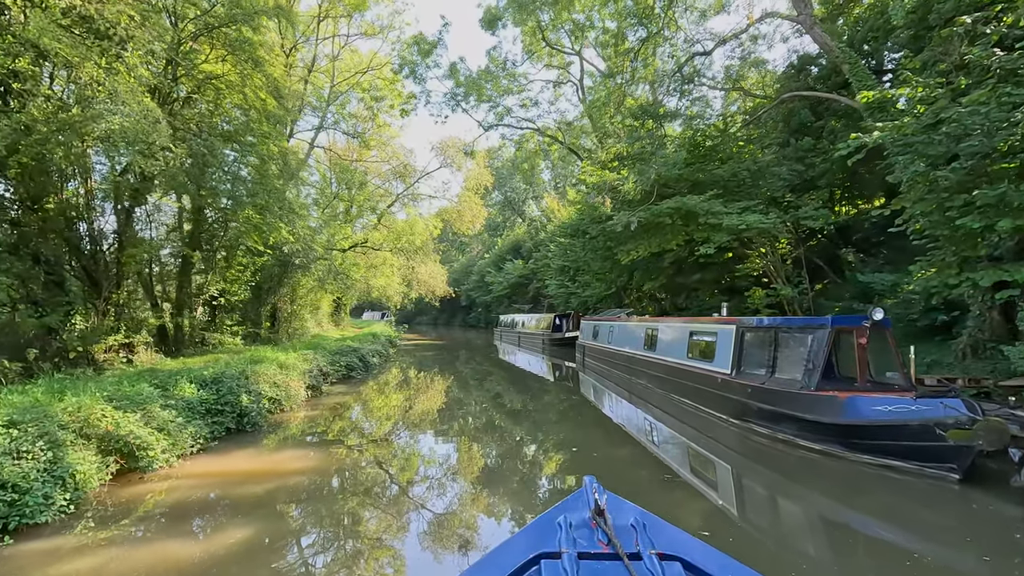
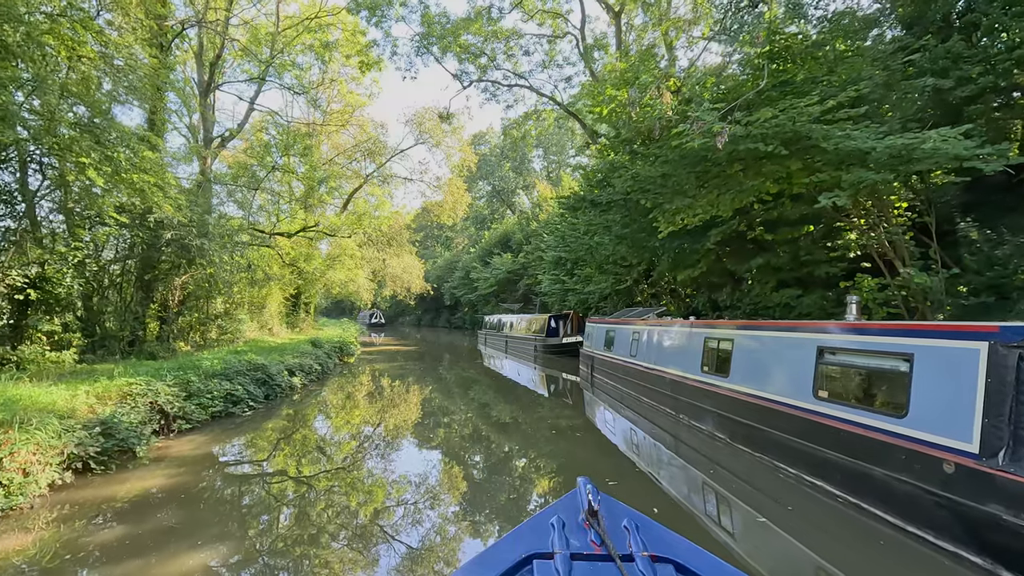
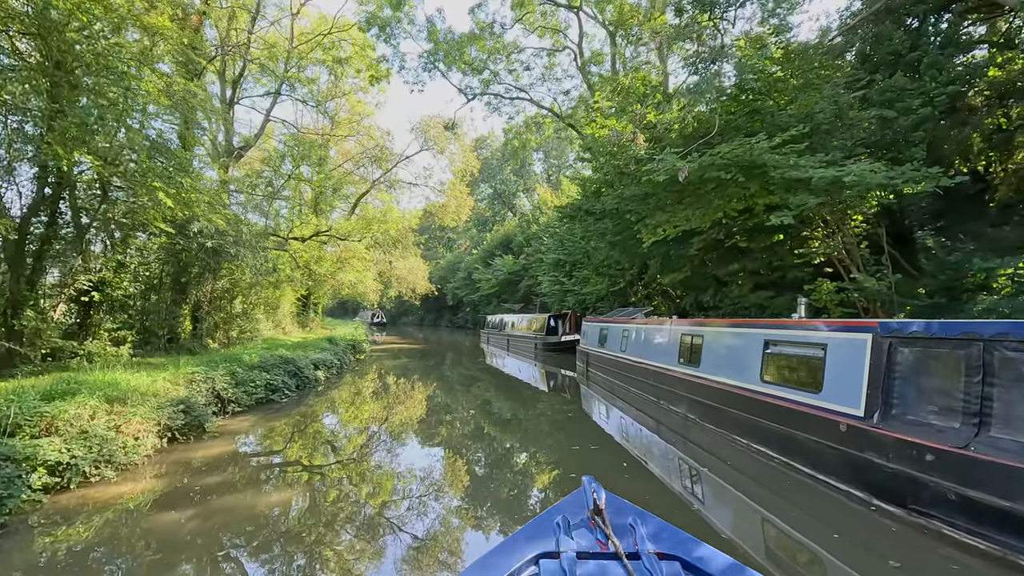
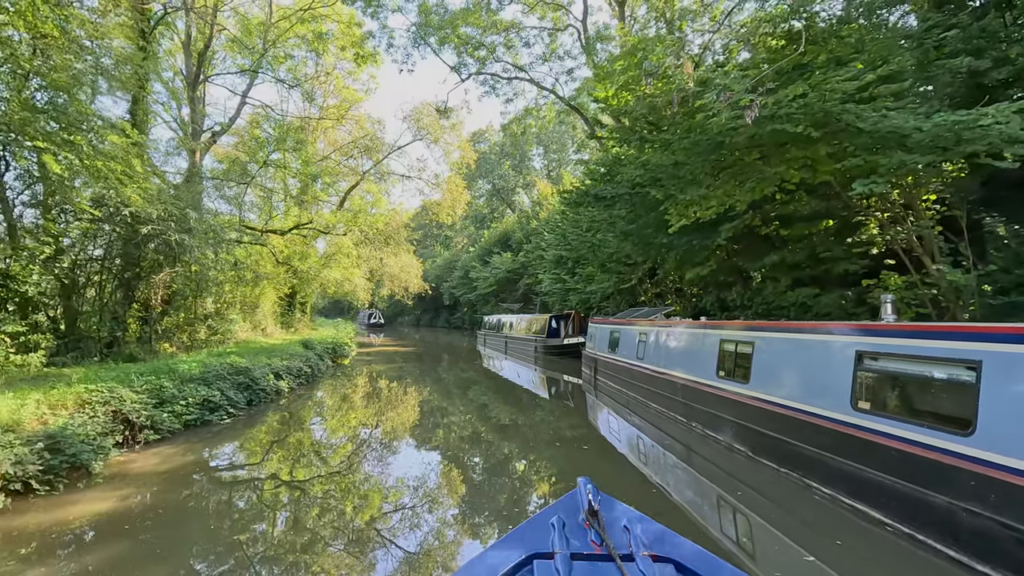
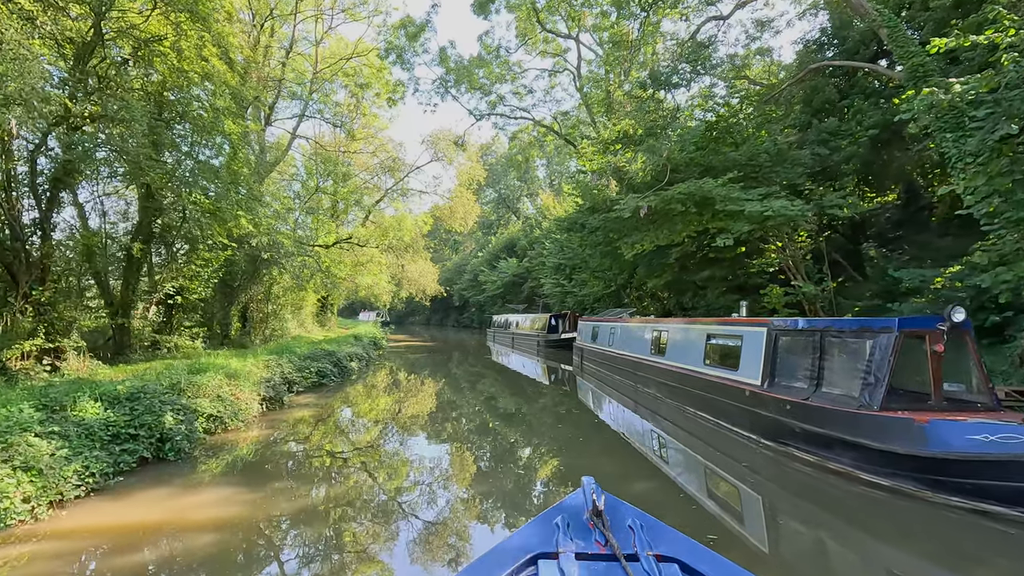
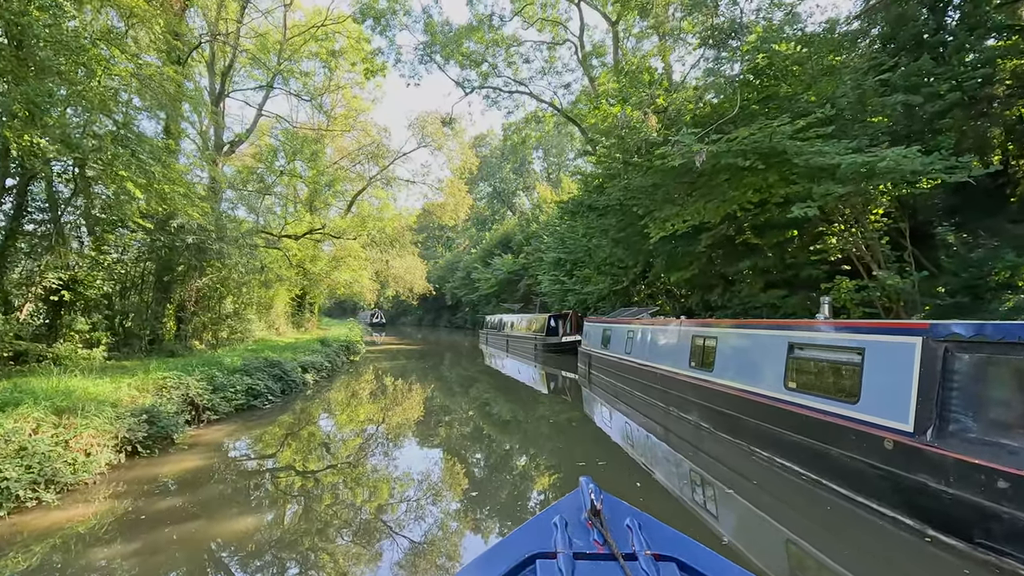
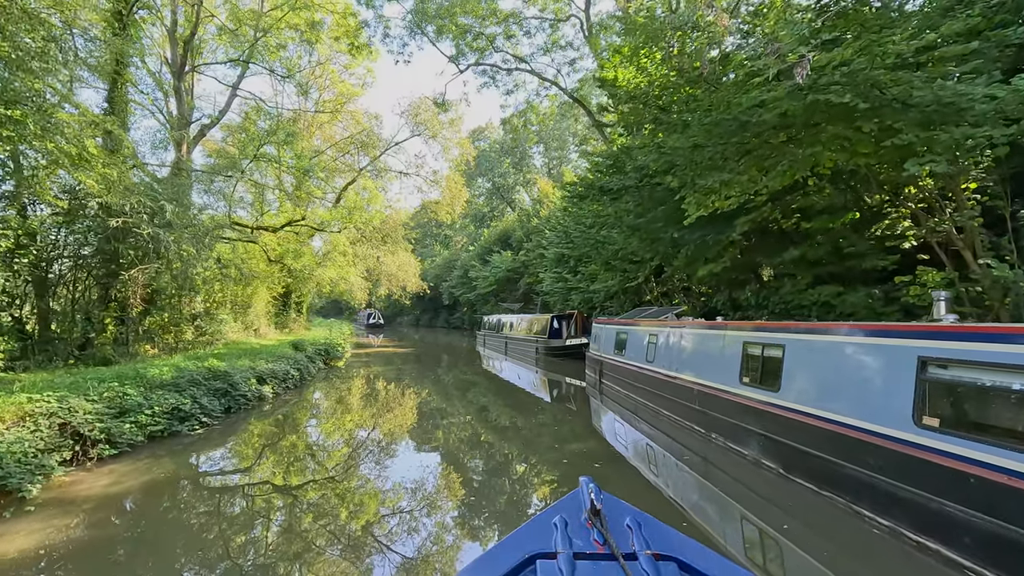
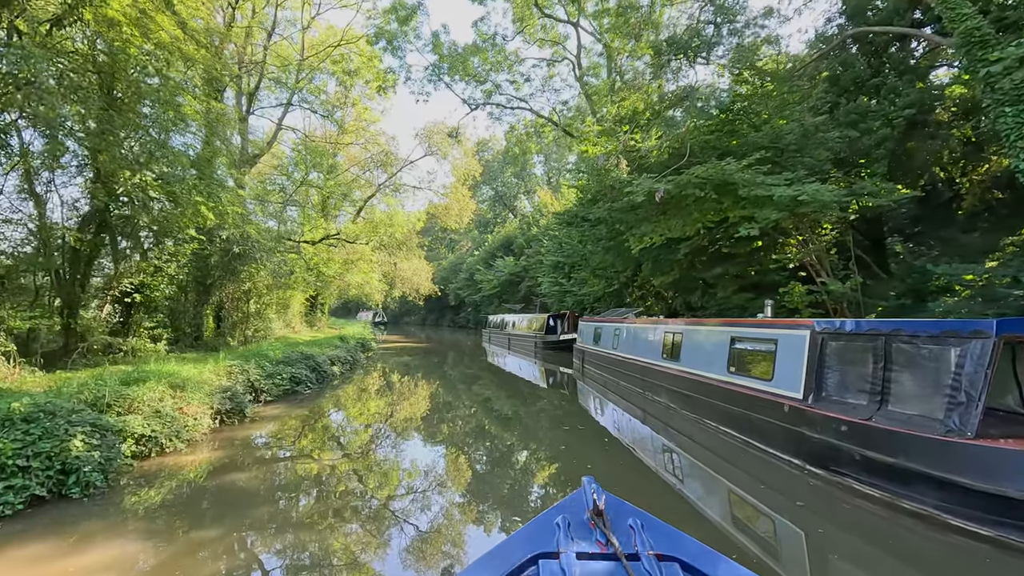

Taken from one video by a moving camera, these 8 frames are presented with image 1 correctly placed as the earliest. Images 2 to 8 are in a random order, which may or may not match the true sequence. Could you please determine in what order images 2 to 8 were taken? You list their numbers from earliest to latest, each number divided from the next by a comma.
5, 8, 3, 6, 2, 4, 7
